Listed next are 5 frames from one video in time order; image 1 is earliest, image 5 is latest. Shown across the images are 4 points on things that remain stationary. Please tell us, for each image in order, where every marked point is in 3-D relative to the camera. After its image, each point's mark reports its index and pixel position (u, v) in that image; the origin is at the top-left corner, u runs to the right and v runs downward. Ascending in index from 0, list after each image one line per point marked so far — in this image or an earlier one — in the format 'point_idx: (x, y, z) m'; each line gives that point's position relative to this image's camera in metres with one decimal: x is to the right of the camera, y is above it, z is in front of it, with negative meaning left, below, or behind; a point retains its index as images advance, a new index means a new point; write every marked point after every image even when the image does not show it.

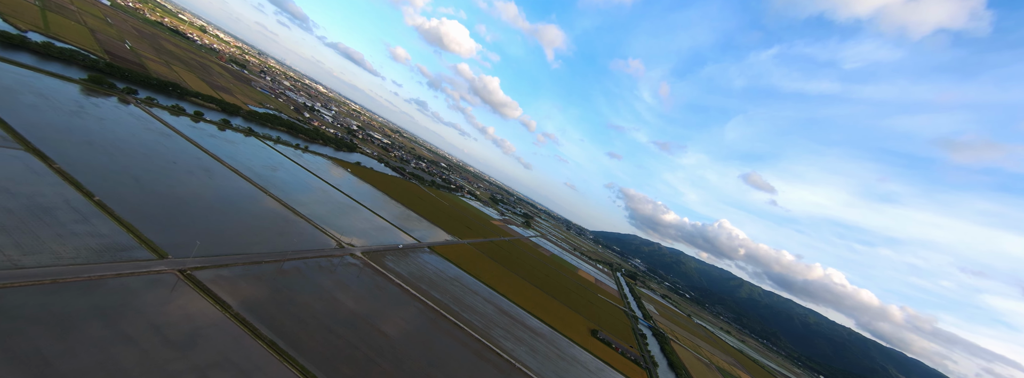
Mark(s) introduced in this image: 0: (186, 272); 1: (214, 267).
0: (-12.2, -3.1, +12.6) m
1: (-12.2, -3.2, +13.8) m
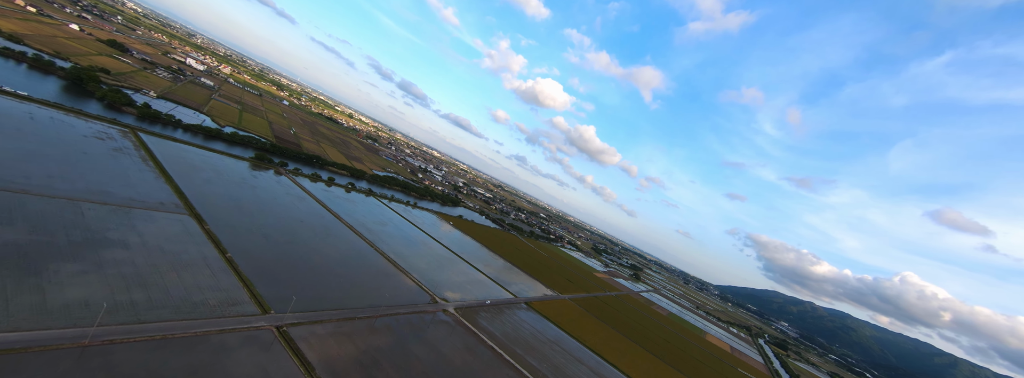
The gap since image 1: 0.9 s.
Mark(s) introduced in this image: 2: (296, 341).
0: (-8.7, -5.2, +12.6) m
1: (-8.3, -5.5, +13.8) m
2: (-8.1, -5.7, +12.7) m
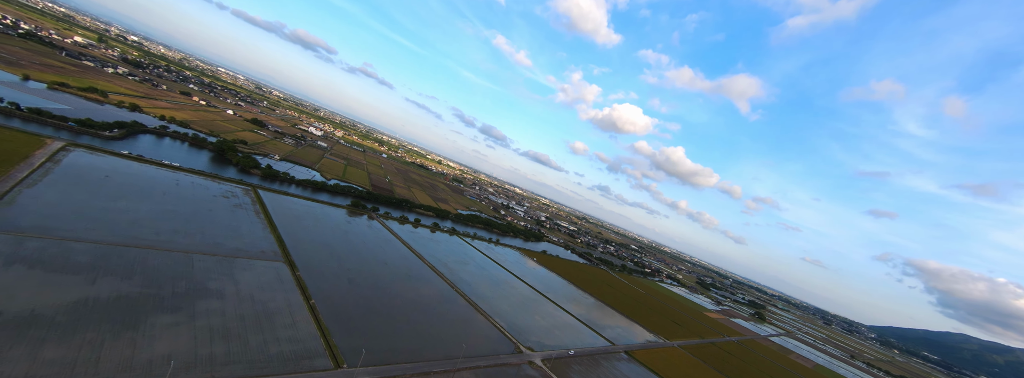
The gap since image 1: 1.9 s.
0: (-5.5, -6.8, +11.6) m
1: (-4.9, -7.1, +12.6) m
2: (-4.9, -7.2, +11.4) m
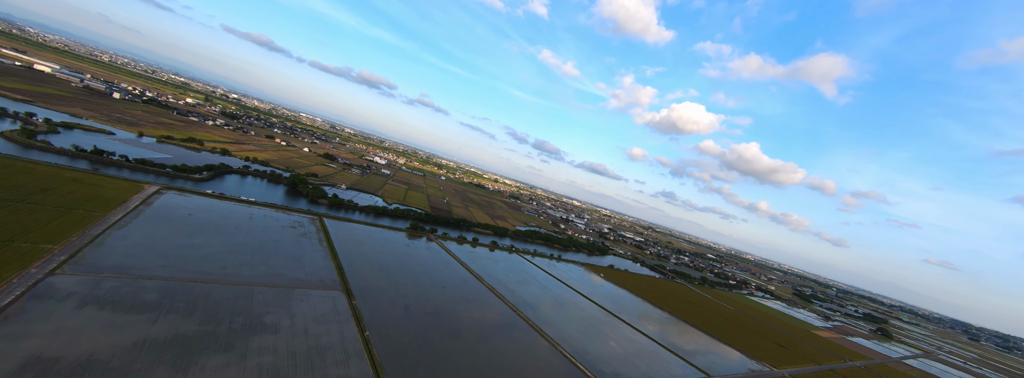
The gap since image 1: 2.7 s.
0: (-3.1, -7.4, +10.1) m
1: (-2.3, -7.7, +11.1) m
2: (-2.6, -7.8, +9.9) m
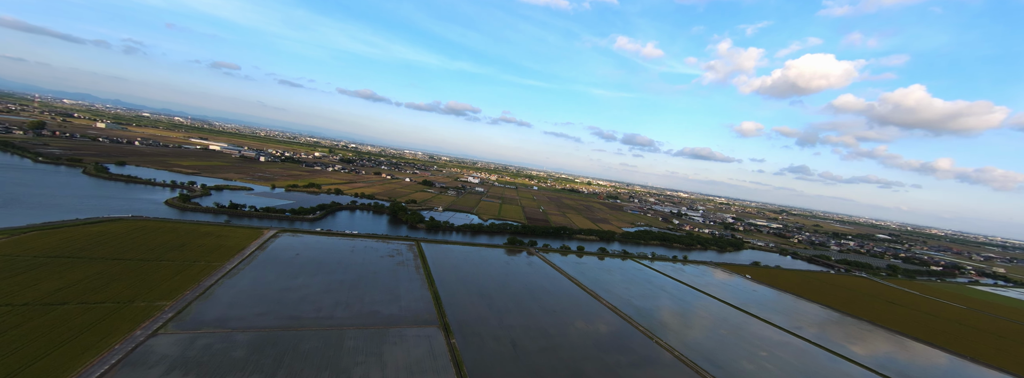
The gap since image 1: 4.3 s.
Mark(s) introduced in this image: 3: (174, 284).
0: (+0.5, -7.4, +6.9) m
1: (+1.5, -7.6, +7.5) m
2: (+1.0, -7.8, +6.5) m
3: (-12.4, -3.5, +12.4) m
